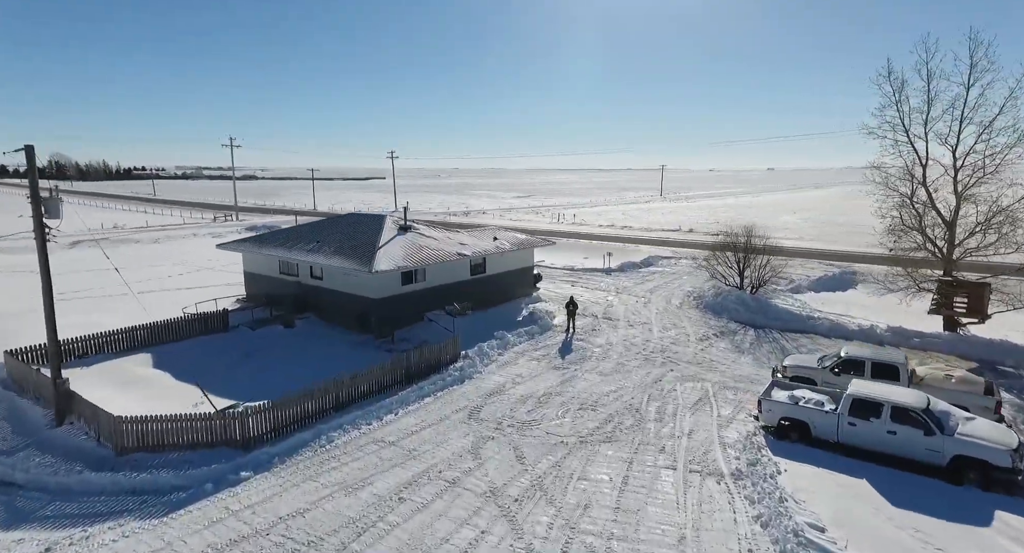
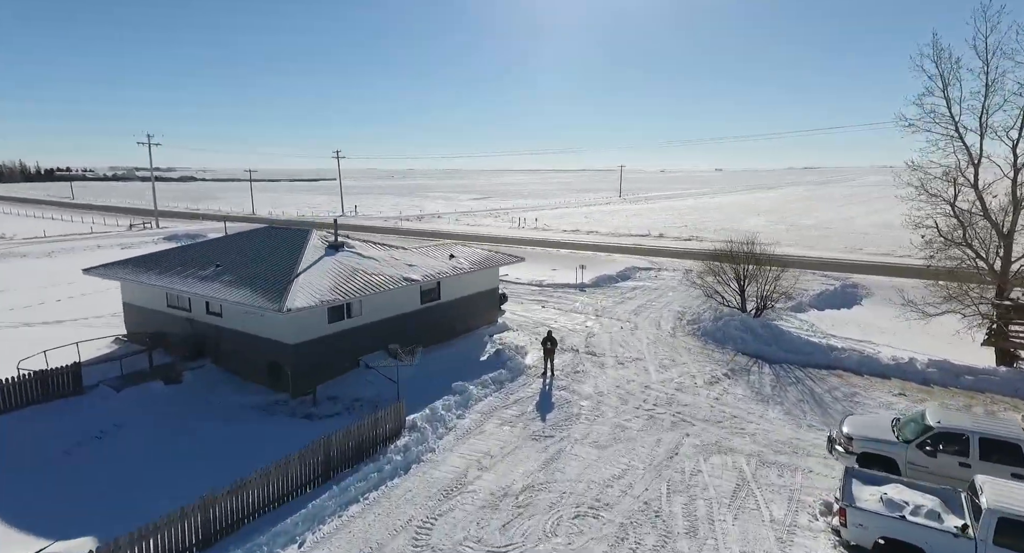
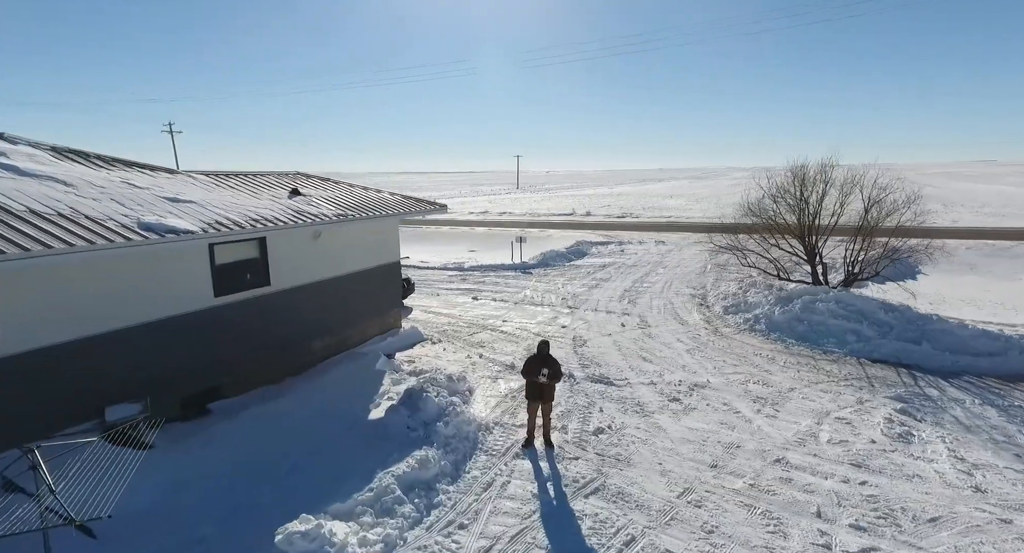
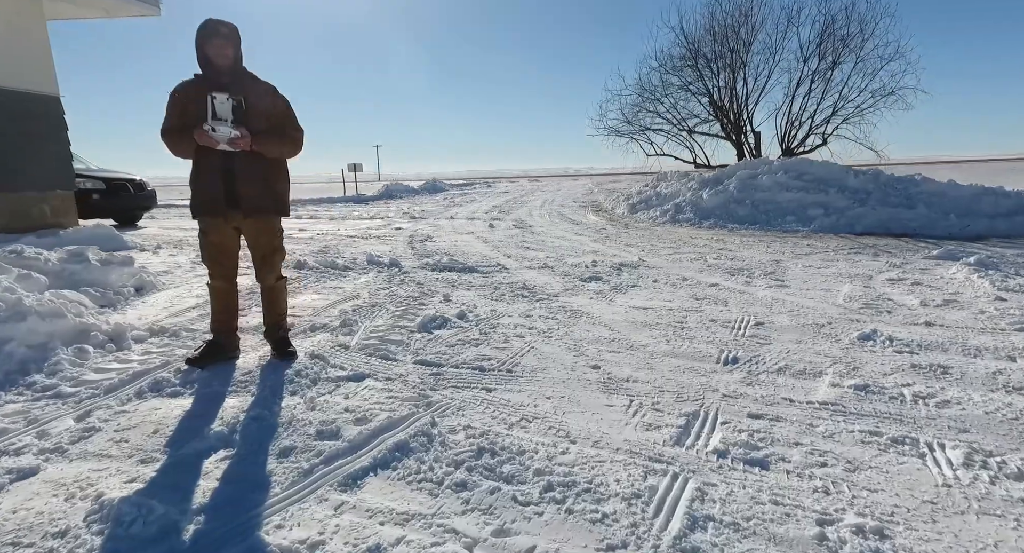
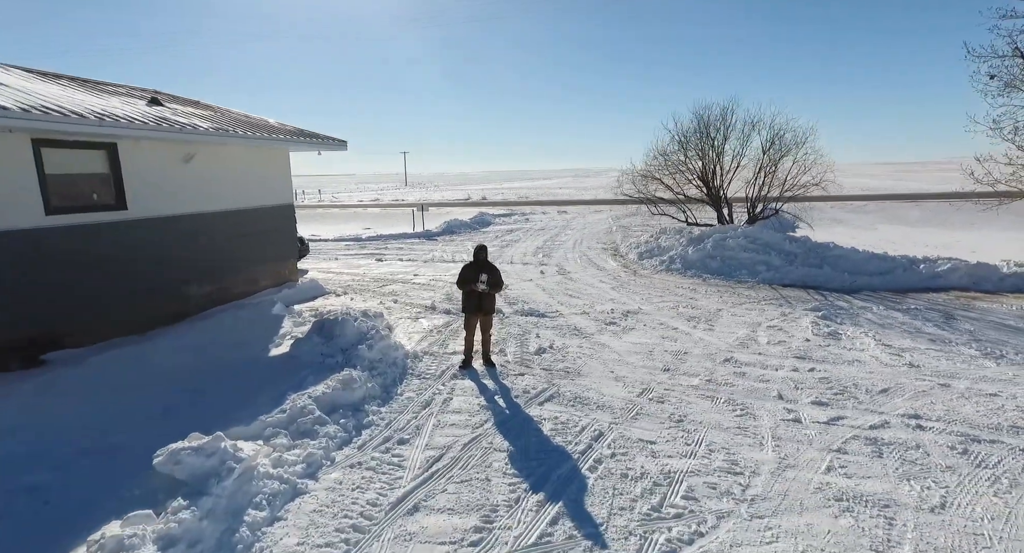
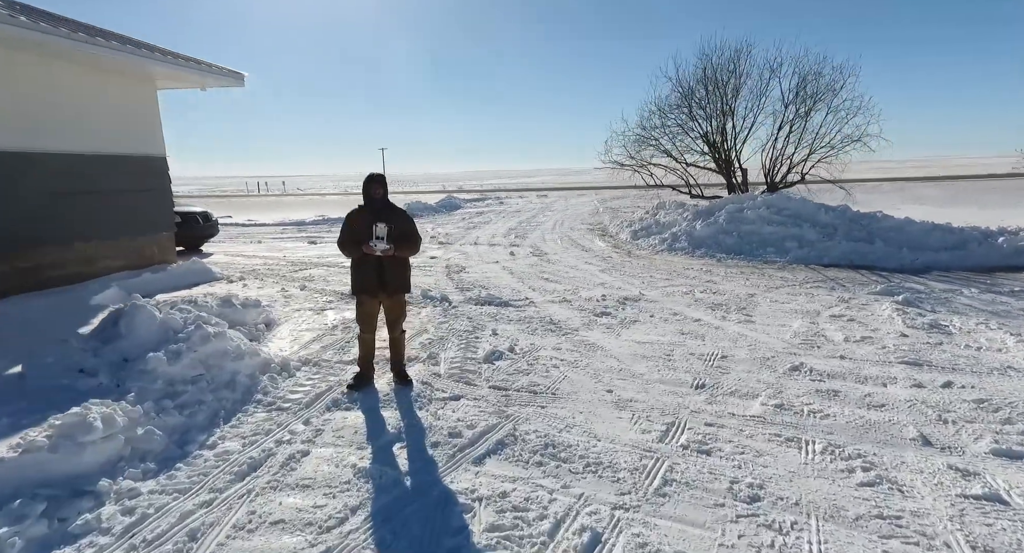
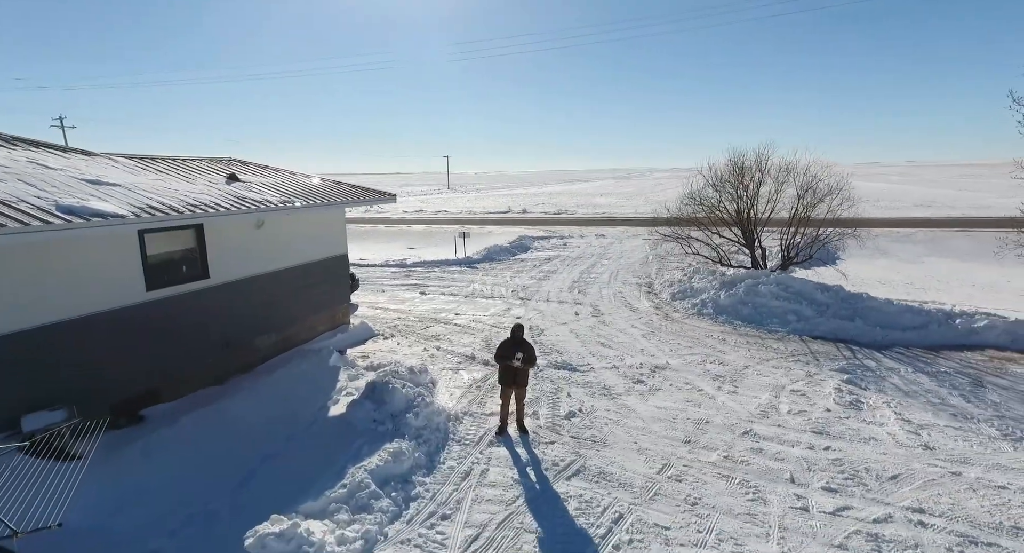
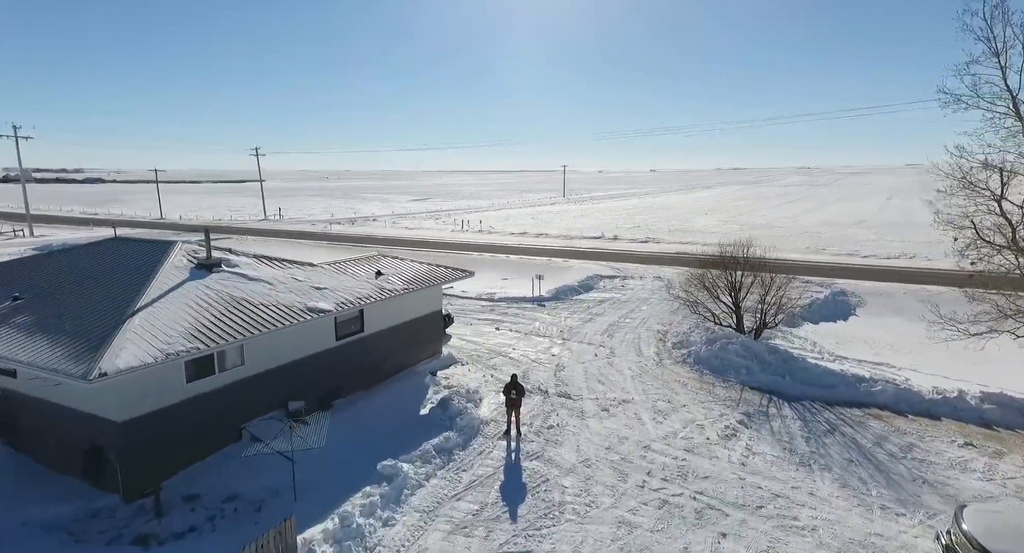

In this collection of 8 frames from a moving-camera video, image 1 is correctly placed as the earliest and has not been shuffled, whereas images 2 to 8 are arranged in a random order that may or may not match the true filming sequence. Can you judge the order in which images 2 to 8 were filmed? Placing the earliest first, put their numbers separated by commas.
2, 8, 3, 7, 5, 6, 4
